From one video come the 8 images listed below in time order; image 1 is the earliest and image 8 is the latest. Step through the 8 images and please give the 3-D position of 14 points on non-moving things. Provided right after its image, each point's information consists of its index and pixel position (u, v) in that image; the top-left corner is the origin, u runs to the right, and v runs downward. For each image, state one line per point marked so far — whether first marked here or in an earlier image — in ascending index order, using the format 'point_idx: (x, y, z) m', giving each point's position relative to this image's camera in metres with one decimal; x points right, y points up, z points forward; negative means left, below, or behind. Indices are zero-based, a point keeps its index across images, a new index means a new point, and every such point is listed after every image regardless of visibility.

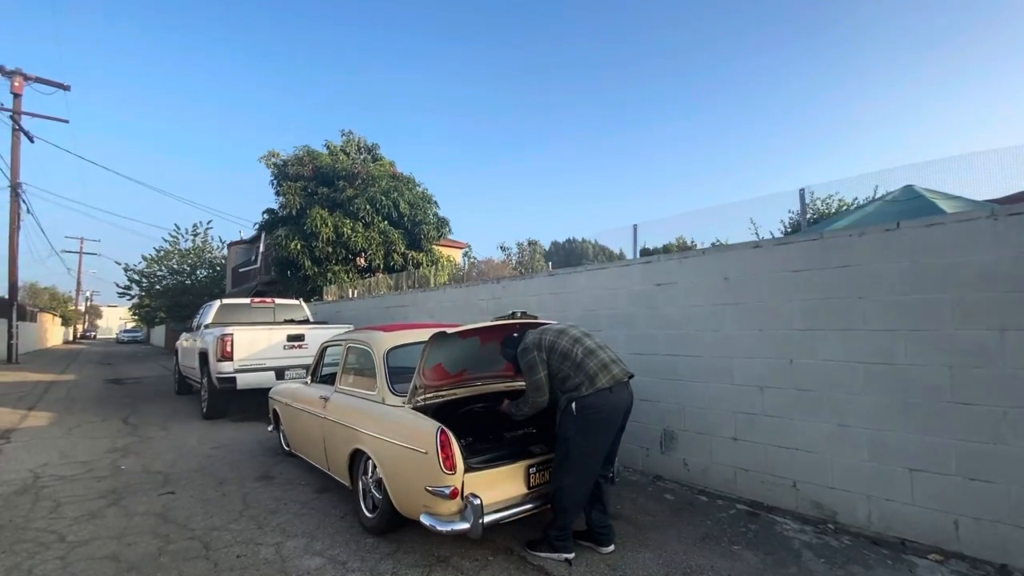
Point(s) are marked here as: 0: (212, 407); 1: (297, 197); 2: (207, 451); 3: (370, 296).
0: (-5.2, -2.1, +8.6) m
1: (-6.4, +2.7, +14.8) m
2: (-4.1, -2.2, +6.7) m
3: (-3.4, -0.2, +11.7) m
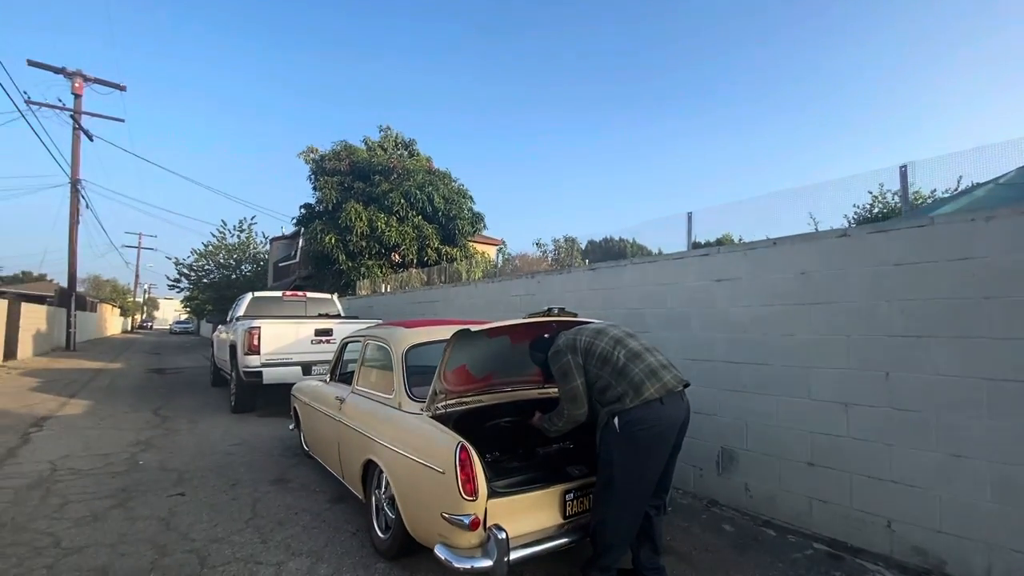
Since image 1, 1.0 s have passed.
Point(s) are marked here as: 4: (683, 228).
0: (-4.6, -1.9, +8.5) m
1: (-5.3, +2.9, +14.7) m
2: (-3.7, -2.1, +6.4) m
3: (-2.5, -0.1, +11.4) m
4: (+1.8, +0.7, +5.3) m
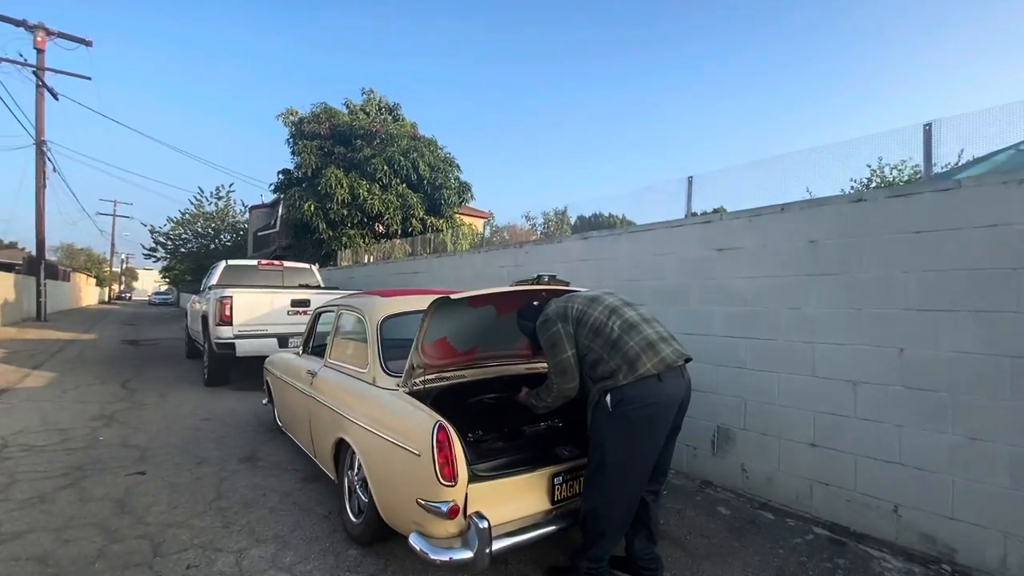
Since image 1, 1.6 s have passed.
0: (-4.9, -1.4, +8.1) m
1: (-5.6, +3.7, +14.0) m
2: (-3.8, -1.6, +6.1) m
3: (-2.8, +0.6, +10.9) m
4: (+1.7, +1.0, +4.9) m
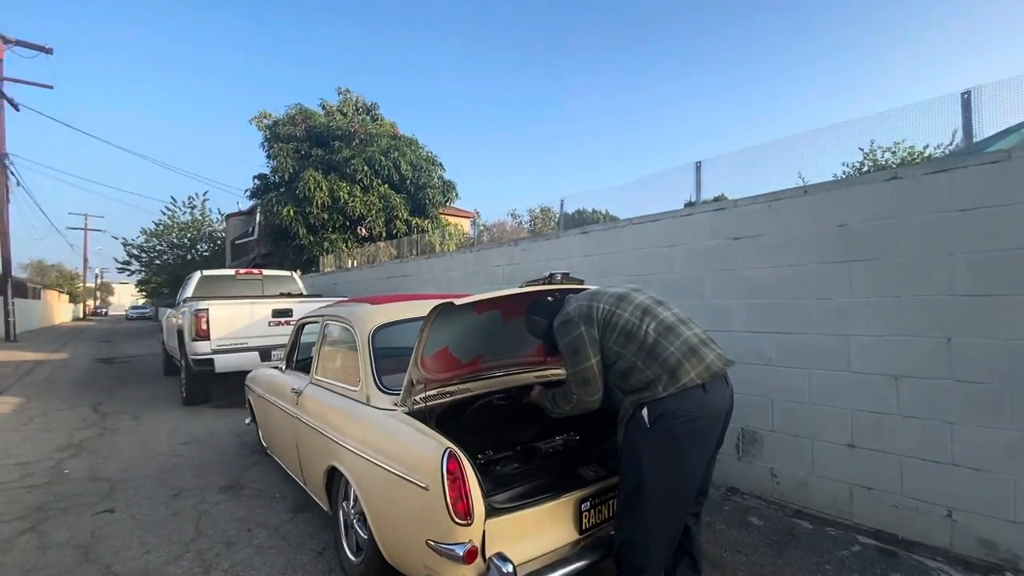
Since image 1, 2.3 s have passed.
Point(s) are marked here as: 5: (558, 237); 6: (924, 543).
0: (-4.9, -1.6, +7.6) m
1: (-6.0, +3.5, +13.5) m
2: (-3.8, -1.8, +5.6) m
3: (-3.0, +0.5, +10.5) m
4: (+1.7, +1.0, +4.6) m
5: (+0.5, +0.6, +5.5) m
6: (+2.5, -1.5, +3.0) m
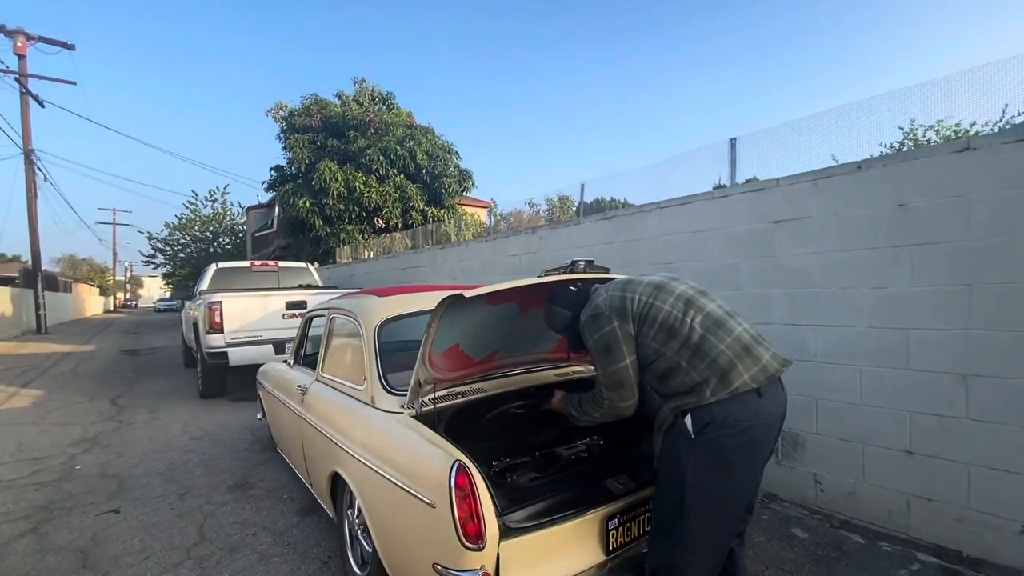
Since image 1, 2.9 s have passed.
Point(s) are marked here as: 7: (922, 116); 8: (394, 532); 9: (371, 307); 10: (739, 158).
0: (-4.6, -1.5, +7.5) m
1: (-5.6, +3.7, +13.4) m
2: (-3.6, -1.7, +5.5) m
3: (-2.6, +0.6, +10.3) m
4: (+1.8, +1.1, +4.3) m
5: (+0.7, +0.7, +5.2) m
6: (+2.6, -1.5, +2.7) m
7: (+2.7, +1.2, +3.3) m
8: (-0.5, -1.1, +2.2) m
9: (-0.9, -0.1, +3.1) m
10: (+1.9, +1.1, +4.2) m
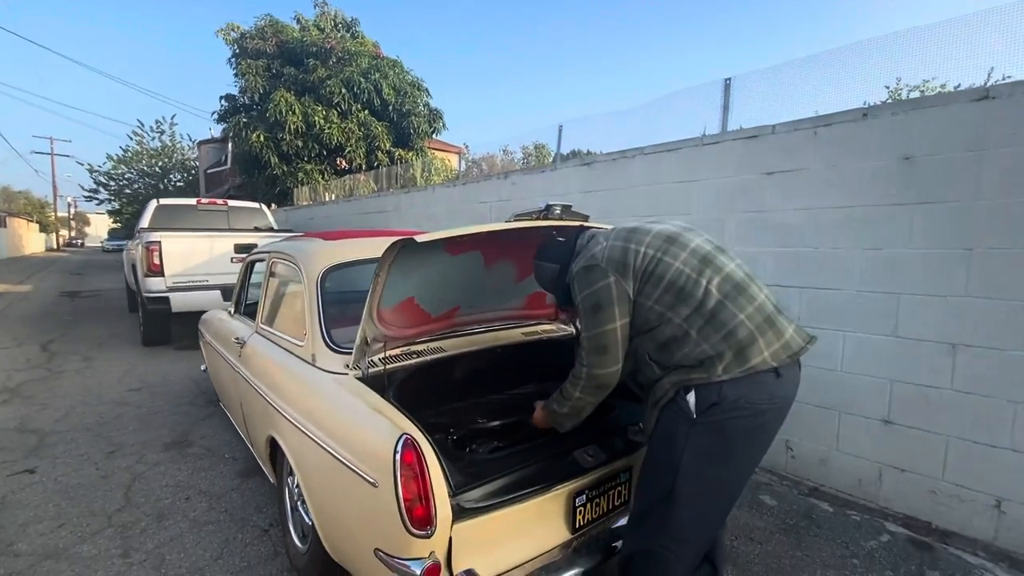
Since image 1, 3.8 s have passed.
0: (-5.1, -0.6, +7.0) m
1: (-6.2, +5.1, +12.3) m
2: (-4.0, -1.1, +5.1) m
3: (-3.2, +1.7, +9.7) m
4: (+1.6, +1.5, +3.9) m
5: (+0.4, +1.1, +4.8) m
6: (+2.4, -1.3, +2.6) m
7: (+2.5, +1.4, +3.0) m
8: (-0.7, -0.9, +1.9) m
9: (-1.1, +0.2, +2.7) m
10: (+1.7, +1.4, +3.9) m
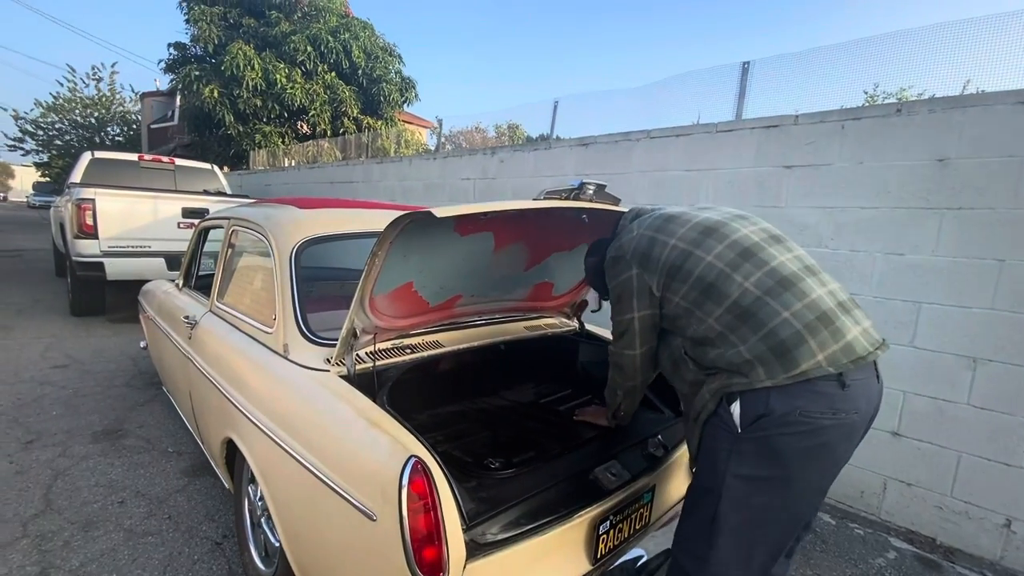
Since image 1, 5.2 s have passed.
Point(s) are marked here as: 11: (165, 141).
0: (-5.4, -0.2, +6.2) m
1: (-6.7, +5.9, +11.2) m
2: (-4.2, -0.8, +4.4) m
3: (-3.7, +2.2, +9.0) m
4: (+1.6, +1.5, +3.7) m
5: (+0.3, +1.3, +4.5) m
6: (+2.3, -1.3, +2.5) m
7: (+2.6, +1.3, +2.9) m
8: (-0.6, -0.8, +1.6) m
9: (-1.0, +0.3, +2.3) m
10: (+1.7, +1.5, +3.6) m
11: (-13.5, +5.7, +19.4) m
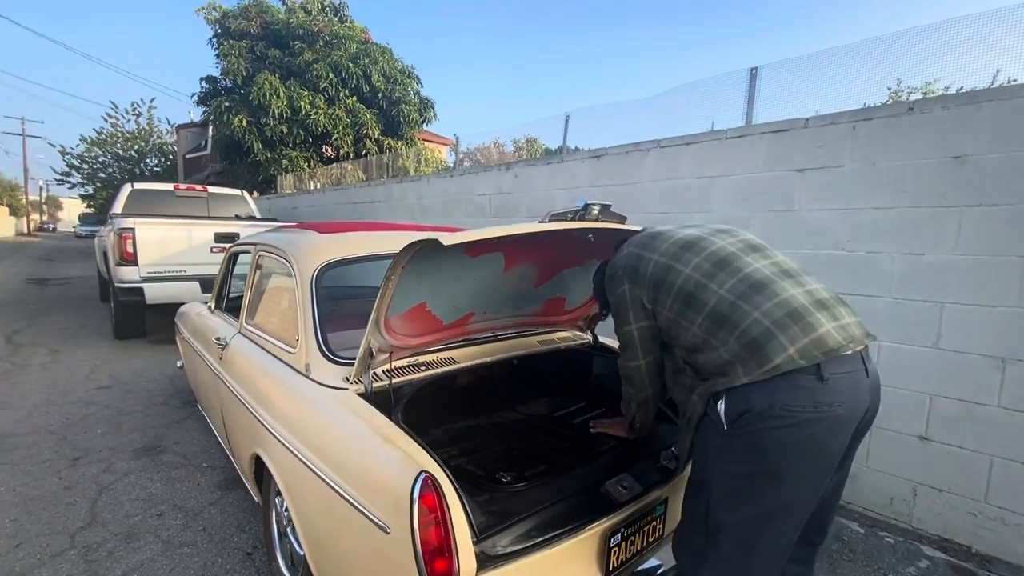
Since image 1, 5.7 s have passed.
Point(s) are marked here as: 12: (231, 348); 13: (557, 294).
0: (-5.2, -0.5, +6.6) m
1: (-6.4, +5.4, +11.7) m
2: (-4.0, -1.0, +4.7) m
3: (-3.3, +1.8, +9.3) m
4: (+1.7, +1.4, +3.7) m
5: (+0.4, +1.2, +4.6) m
6: (+2.4, -1.3, +2.4) m
7: (+2.6, +1.3, +2.8) m
8: (-0.6, -0.9, +1.7) m
9: (-1.0, +0.2, +2.4) m
10: (+1.8, +1.4, +3.6) m
11: (-12.7, +4.8, +20.2) m
12: (-1.5, -0.3, +2.8) m
13: (+0.2, 0.0, +2.5) m
